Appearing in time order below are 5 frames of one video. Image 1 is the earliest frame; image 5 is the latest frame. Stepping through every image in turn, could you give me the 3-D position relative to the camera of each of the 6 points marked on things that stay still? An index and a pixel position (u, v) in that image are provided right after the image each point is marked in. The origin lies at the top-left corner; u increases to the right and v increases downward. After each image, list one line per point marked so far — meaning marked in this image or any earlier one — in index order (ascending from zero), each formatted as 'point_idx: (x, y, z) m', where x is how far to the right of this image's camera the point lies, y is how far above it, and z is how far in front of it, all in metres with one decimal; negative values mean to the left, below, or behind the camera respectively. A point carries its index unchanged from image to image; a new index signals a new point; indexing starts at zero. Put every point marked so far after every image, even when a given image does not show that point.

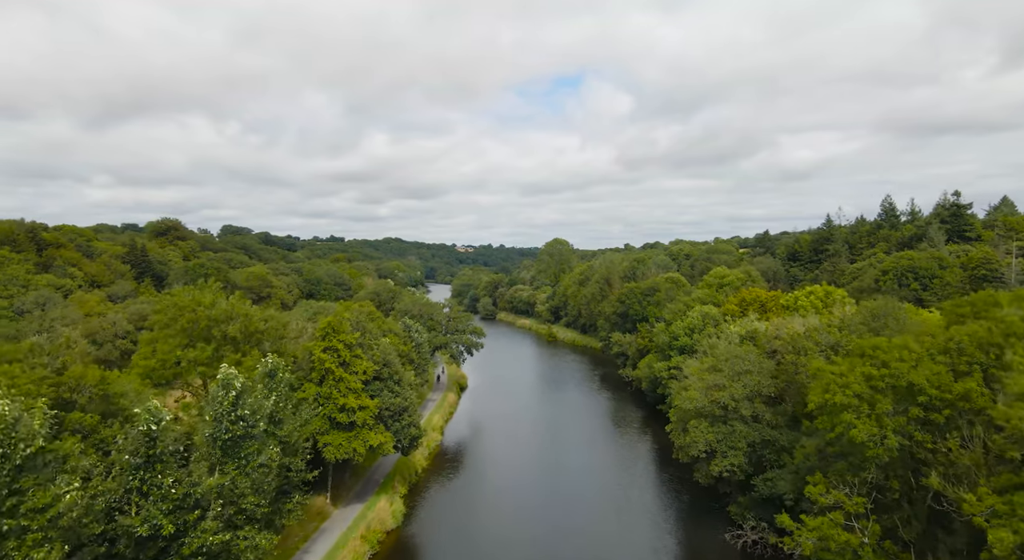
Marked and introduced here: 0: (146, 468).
0: (-11.1, -5.8, +19.4) m
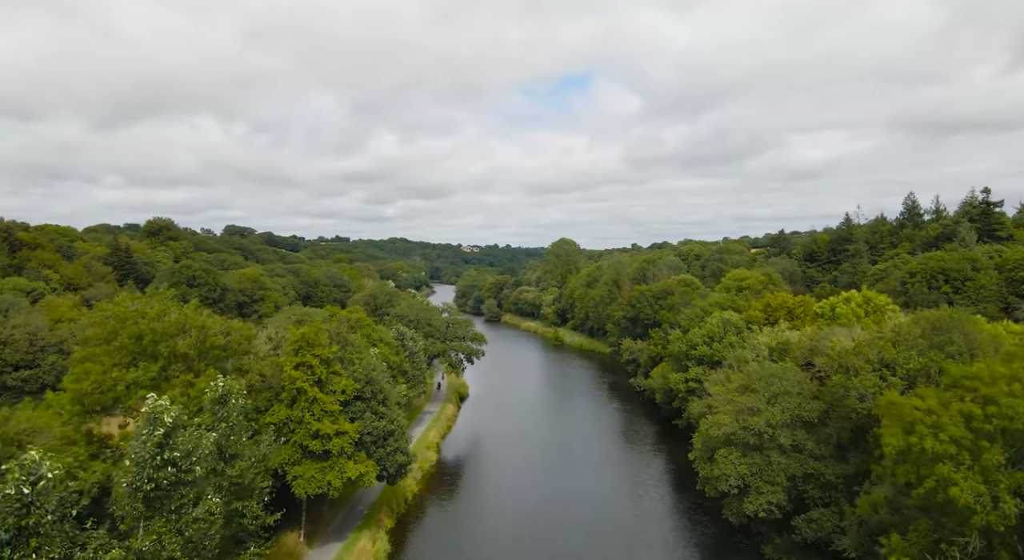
0: (-11.3, -6.0, +15.0) m
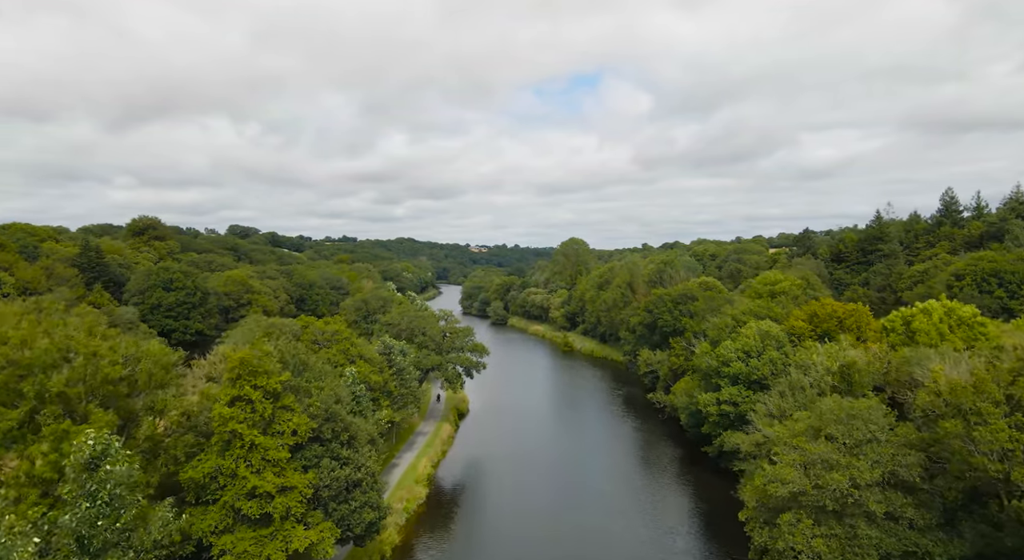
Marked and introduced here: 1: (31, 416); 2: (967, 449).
0: (-11.5, -6.4, +8.3) m
1: (-13.6, -3.8, +18.4) m
2: (+13.7, -5.1, +19.5) m
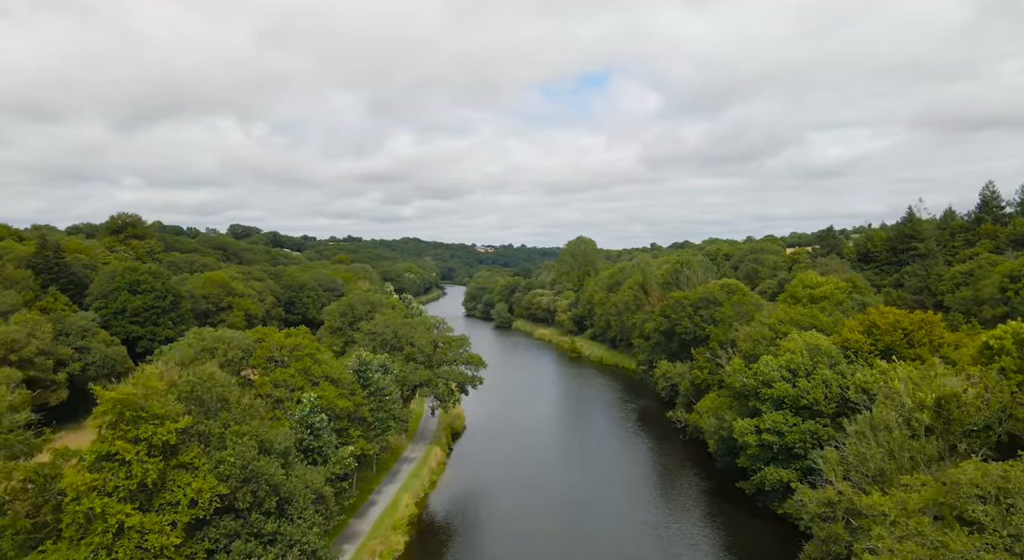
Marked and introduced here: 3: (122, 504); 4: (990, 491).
0: (-12.0, -6.6, +1.4) m
1: (-13.9, -4.0, +11.5) m
2: (+13.4, -5.3, +12.3) m
3: (-9.5, -5.4, +15.6) m
4: (+11.3, -4.9, +15.7) m
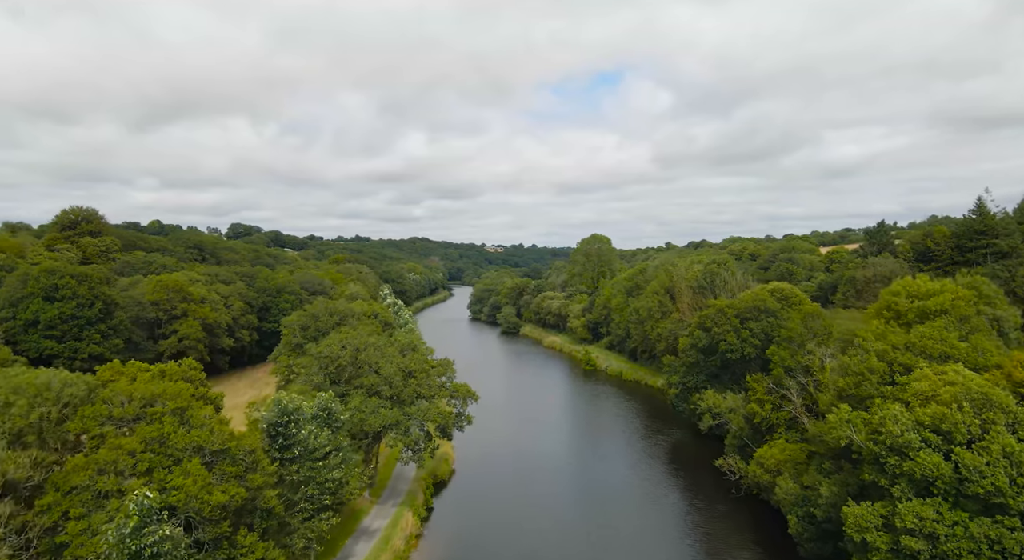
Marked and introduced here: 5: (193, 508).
0: (-12.9, -6.9, -11.0) m
1: (-14.6, -4.4, -0.8) m
2: (+12.7, -5.6, -0.4) m
3: (-10.2, -5.7, +3.2) m
4: (+10.7, -5.3, +2.9) m
5: (-8.9, -6.3, +18.2) m
